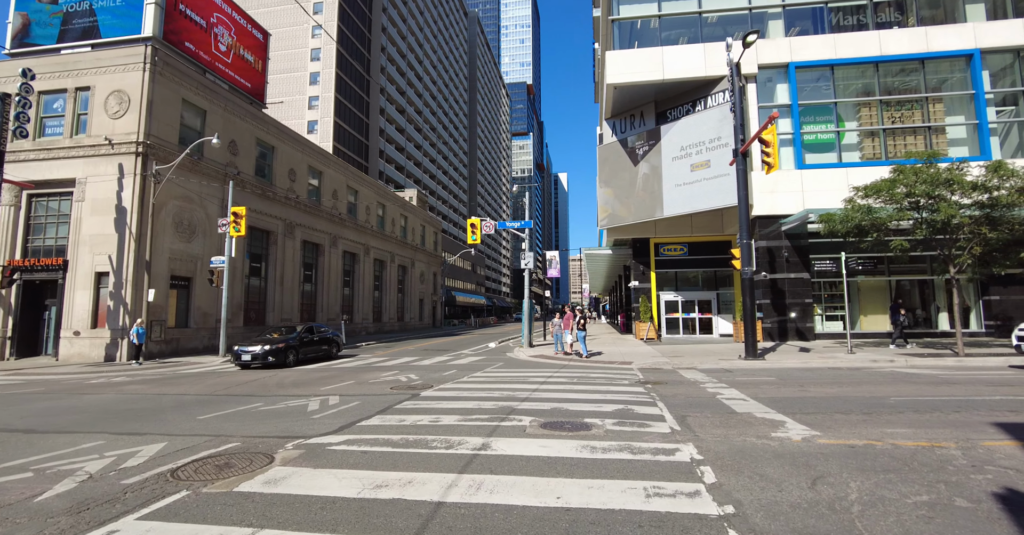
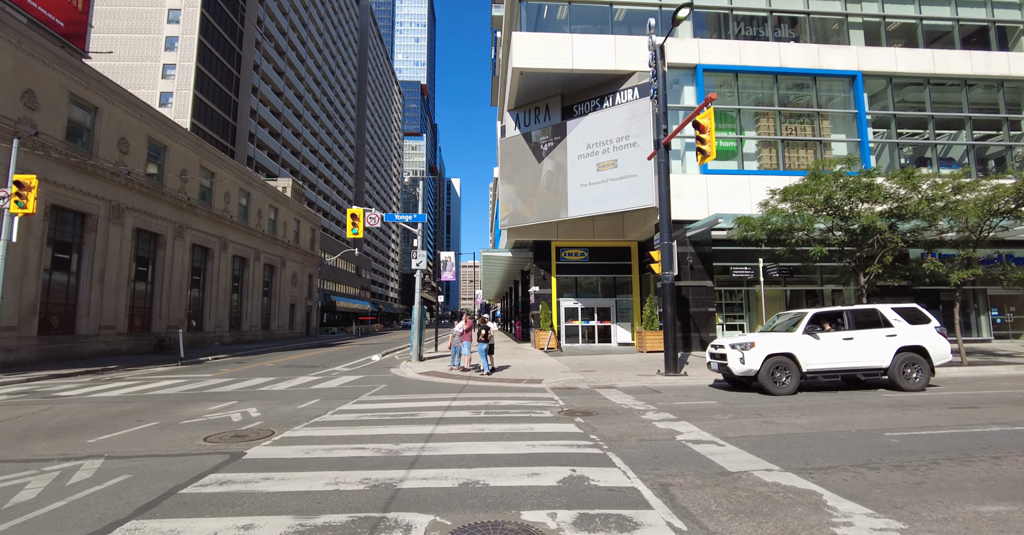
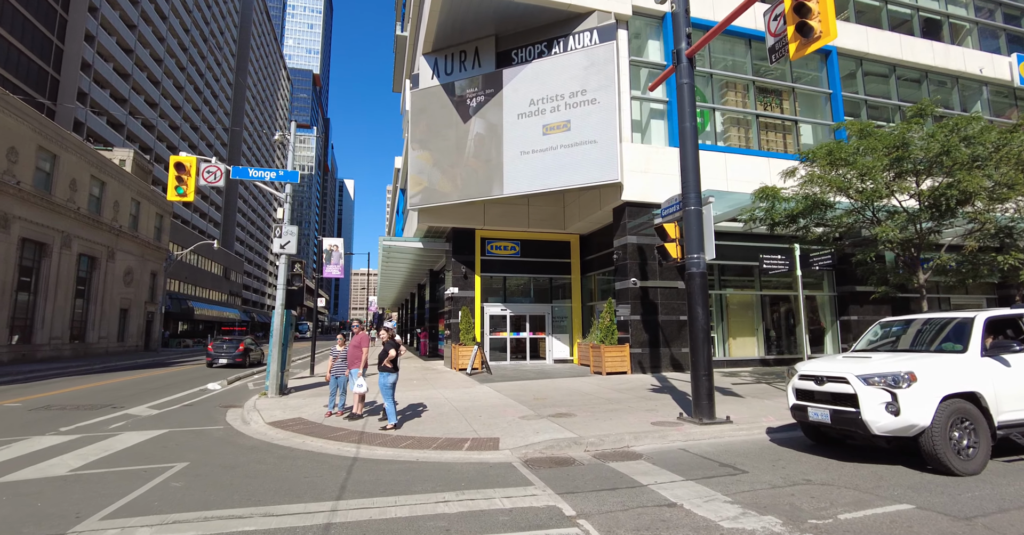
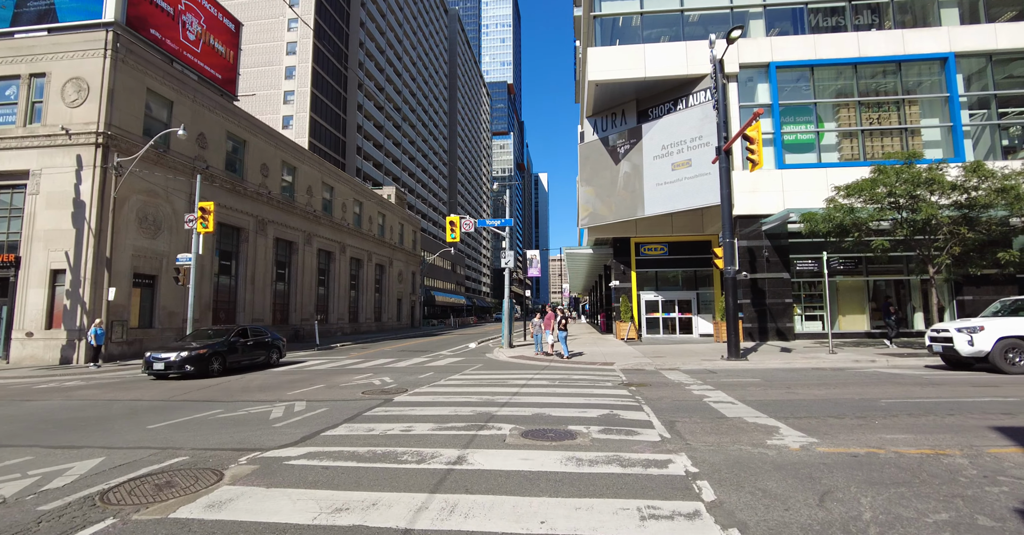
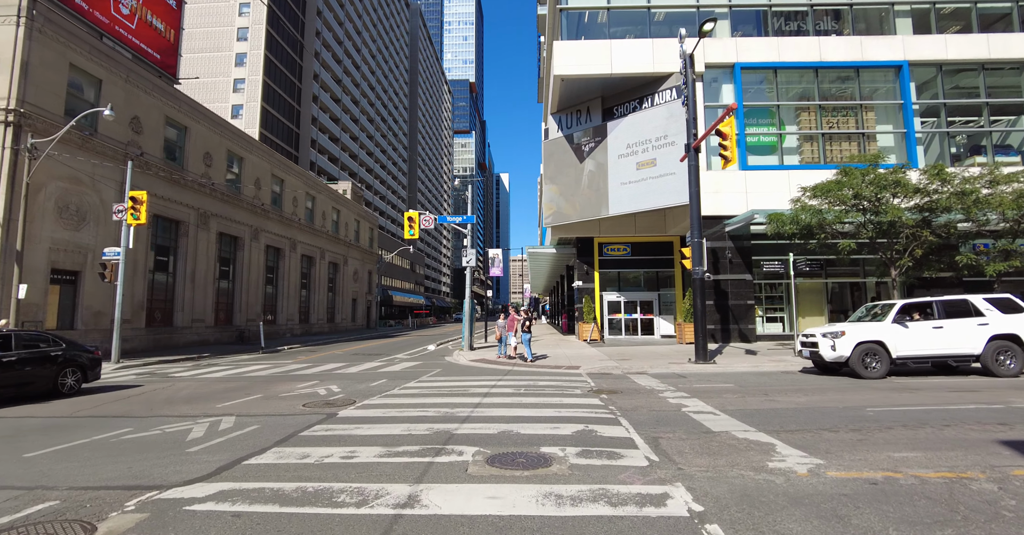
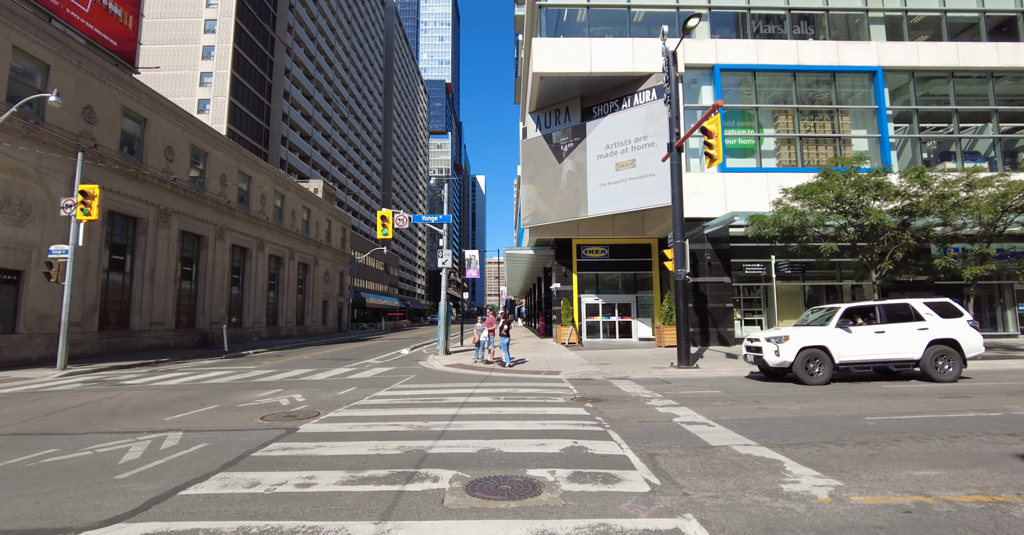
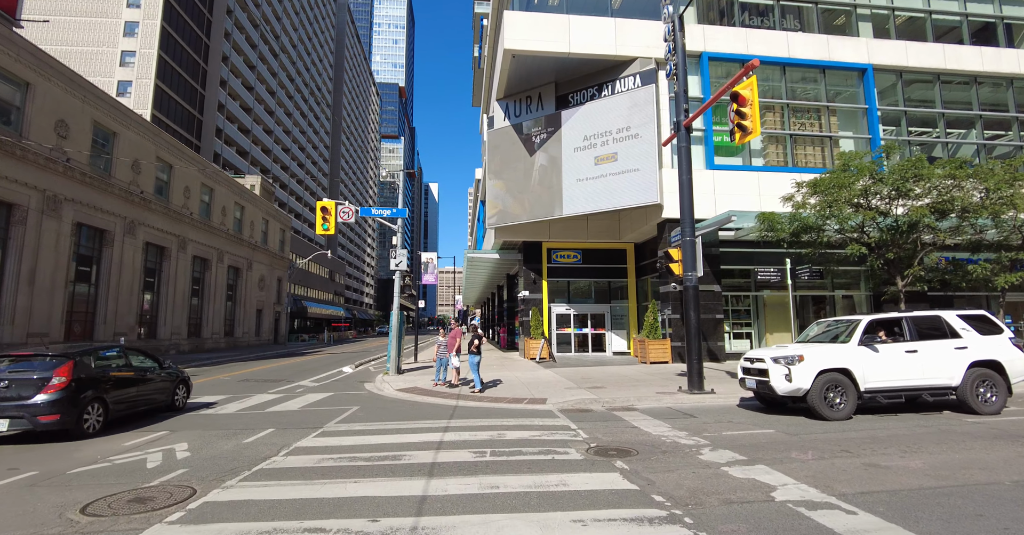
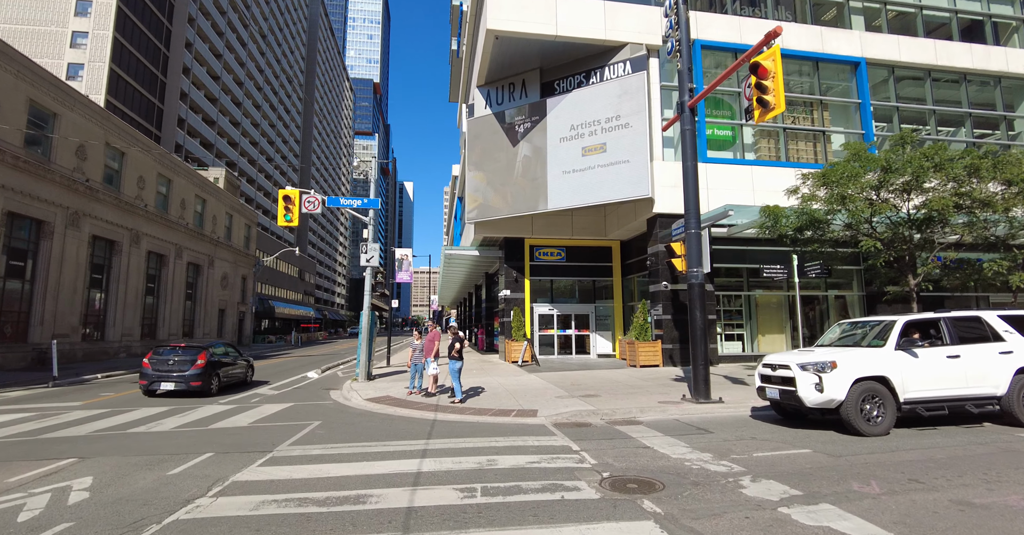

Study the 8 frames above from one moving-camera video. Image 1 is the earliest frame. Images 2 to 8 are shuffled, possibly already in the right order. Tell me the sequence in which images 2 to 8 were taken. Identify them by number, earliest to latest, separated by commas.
4, 5, 6, 2, 7, 8, 3
